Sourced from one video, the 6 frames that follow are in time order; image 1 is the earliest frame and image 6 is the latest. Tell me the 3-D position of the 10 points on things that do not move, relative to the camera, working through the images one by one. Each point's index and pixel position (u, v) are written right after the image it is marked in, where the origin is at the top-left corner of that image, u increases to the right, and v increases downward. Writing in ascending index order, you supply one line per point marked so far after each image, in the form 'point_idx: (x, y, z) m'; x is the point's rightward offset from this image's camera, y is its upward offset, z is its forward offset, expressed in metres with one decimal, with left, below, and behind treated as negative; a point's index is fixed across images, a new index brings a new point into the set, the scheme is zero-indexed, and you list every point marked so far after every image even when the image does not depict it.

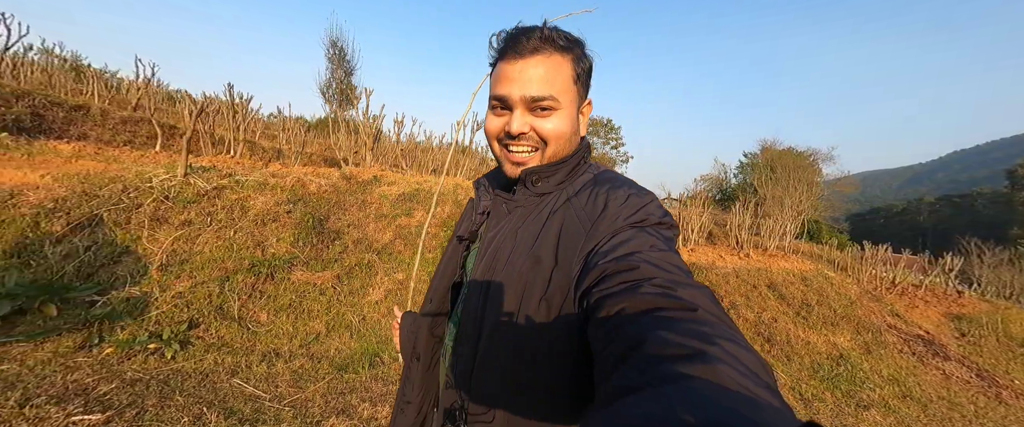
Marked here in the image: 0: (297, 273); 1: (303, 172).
0: (-4.0, -0.5, +6.8) m
1: (-6.5, +1.5, +10.4) m
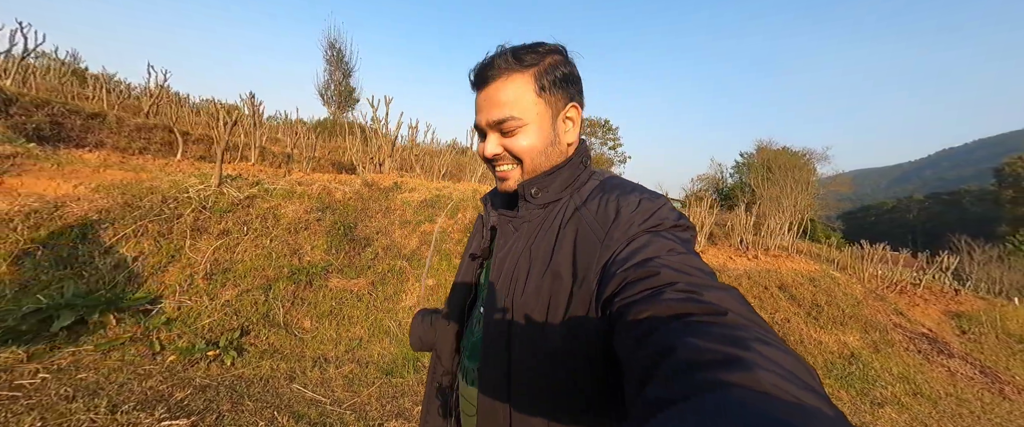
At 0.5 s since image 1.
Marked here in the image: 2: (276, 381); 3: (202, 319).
0: (-3.3, -0.6, +7.1) m
1: (-5.9, +1.3, +10.6) m
2: (-3.5, -2.5, +5.0) m
3: (-5.4, -1.8, +5.8) m
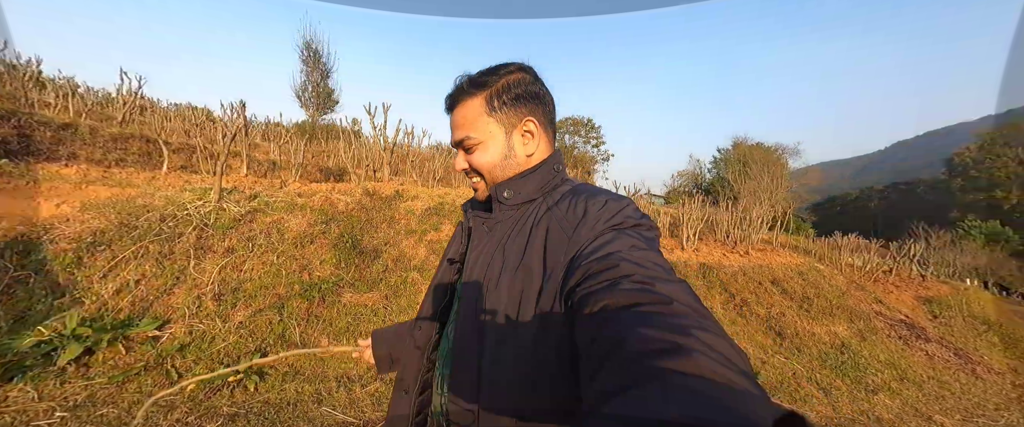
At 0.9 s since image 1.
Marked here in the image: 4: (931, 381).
0: (-3.0, -0.9, +6.9) m
1: (-5.7, +0.9, +10.4) m
2: (-3.1, -2.8, +4.9) m
3: (-4.9, -2.1, +5.6) m
4: (+12.3, -4.9, +9.9) m
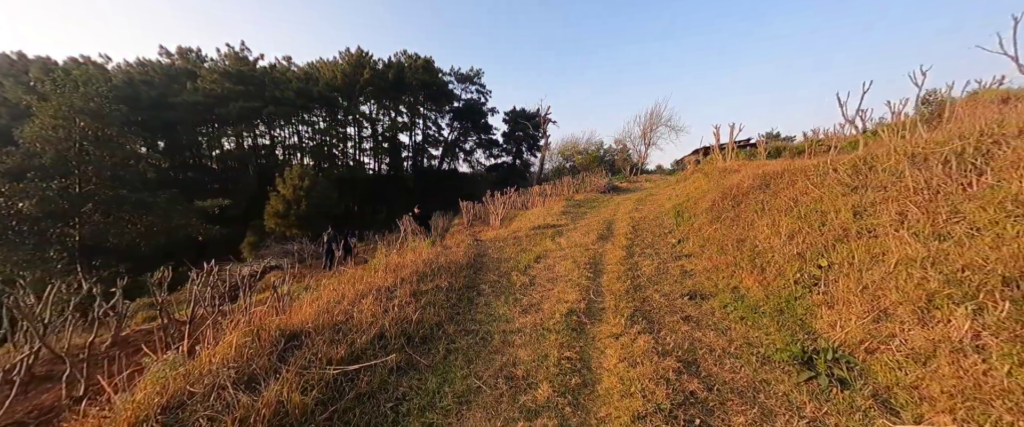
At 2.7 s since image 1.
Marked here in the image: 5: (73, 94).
0: (-3.1, -0.9, +6.5) m
1: (-5.8, +0.9, +9.9) m
2: (-3.1, -2.7, +4.5) m
3: (-5.0, -2.1, +5.1) m
4: (+12.2, -4.9, +9.5) m
5: (-8.1, +2.2, +6.2) m
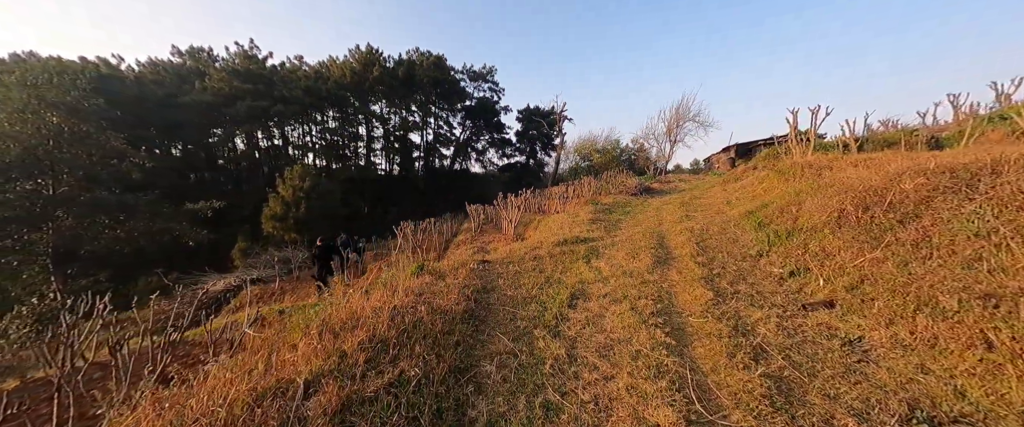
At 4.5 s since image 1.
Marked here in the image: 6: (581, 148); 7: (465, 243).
0: (-2.8, -1.0, +5.8) m
1: (-5.5, +0.8, +9.4) m
2: (-2.9, -2.8, +3.8) m
3: (-4.8, -2.2, +4.5) m
4: (+12.6, -5.0, +8.2) m
5: (-7.9, +2.1, +5.7) m
6: (+3.5, +3.2, +17.1) m
7: (-0.9, -0.6, +5.9) m
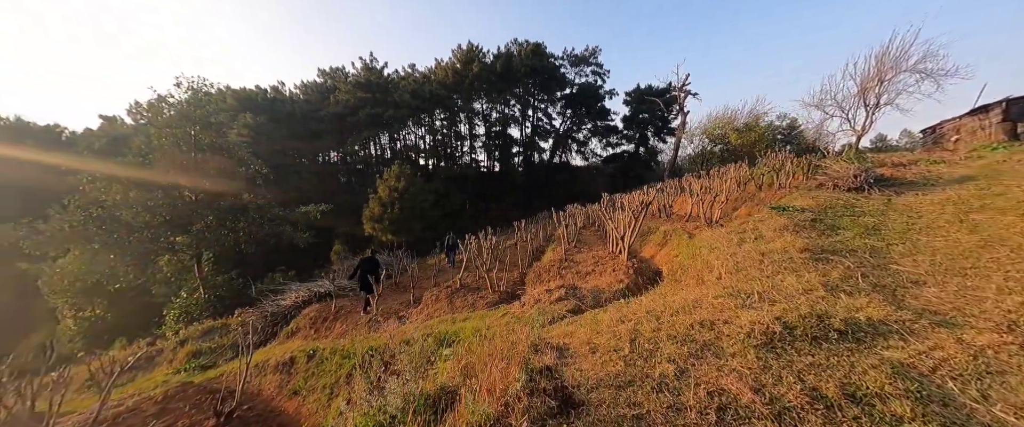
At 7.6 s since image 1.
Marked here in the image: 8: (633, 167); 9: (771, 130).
0: (-1.3, -1.0, +5.0) m
1: (-2.7, +0.8, +9.2) m
2: (-2.0, -2.9, +3.2) m
3: (-3.6, -2.3, +4.4) m
4: (+14.1, -5.1, +2.7) m
5: (-6.2, +2.1, +6.4) m
6: (+8.1, +3.4, +13.8) m
7: (+0.6, -0.7, +4.5) m
8: (+6.4, +2.5, +17.6) m
9: (+9.4, +3.0, +12.3) m
